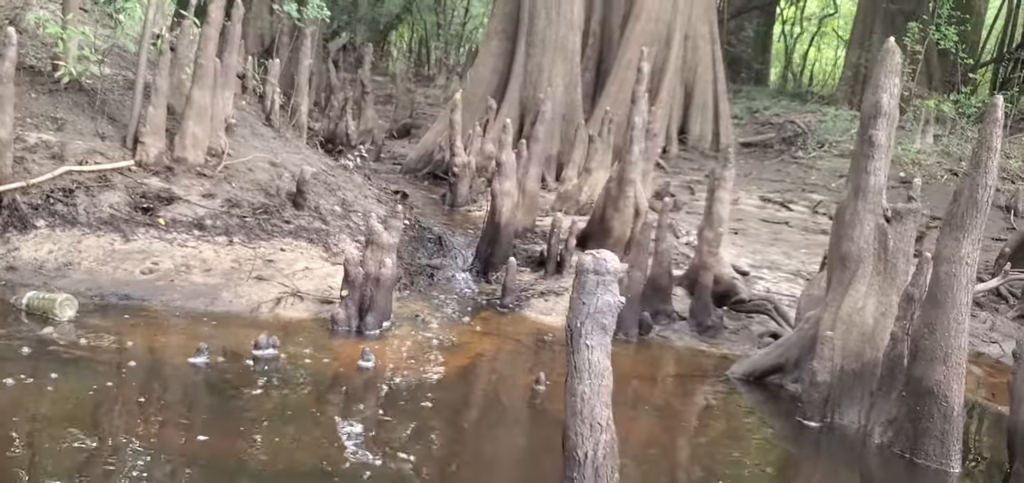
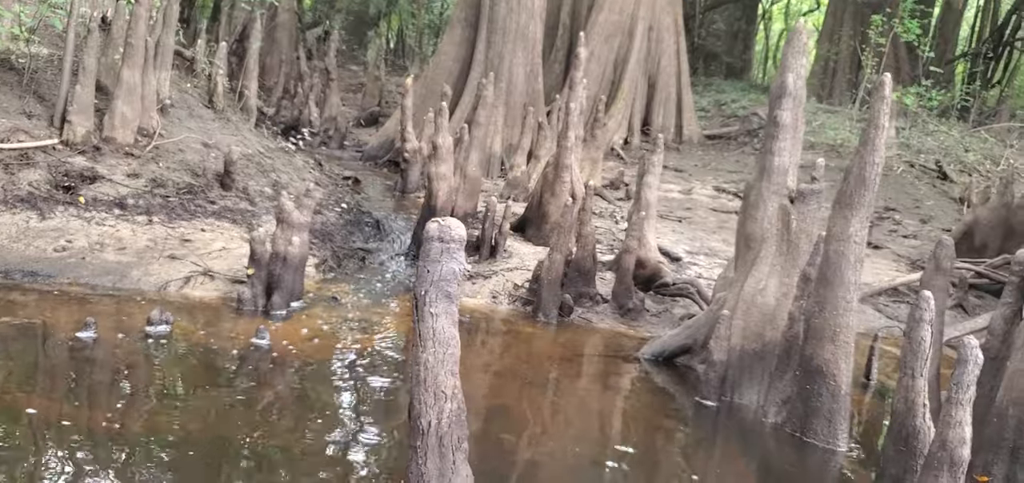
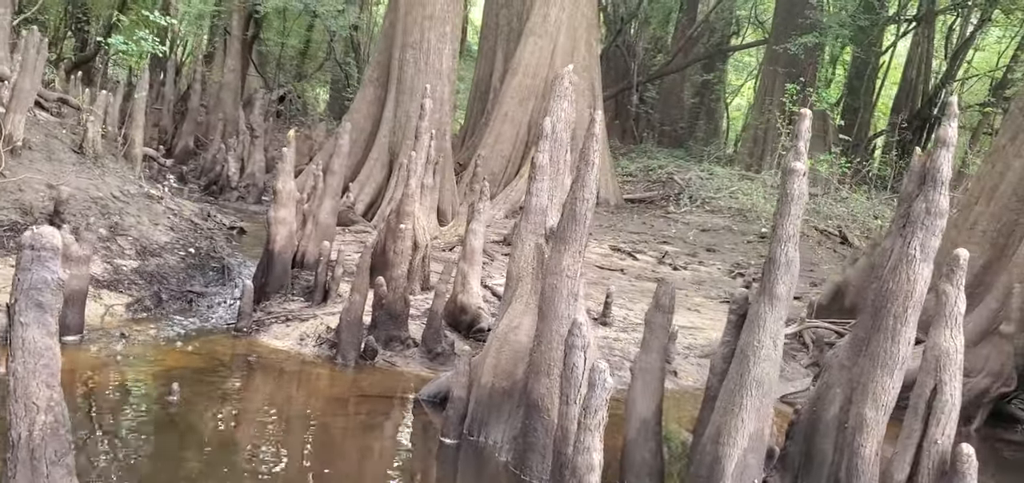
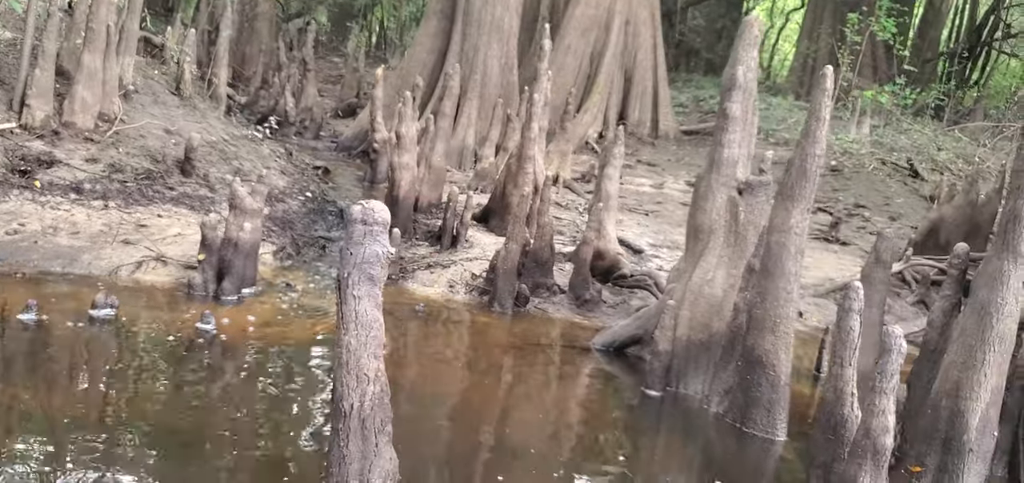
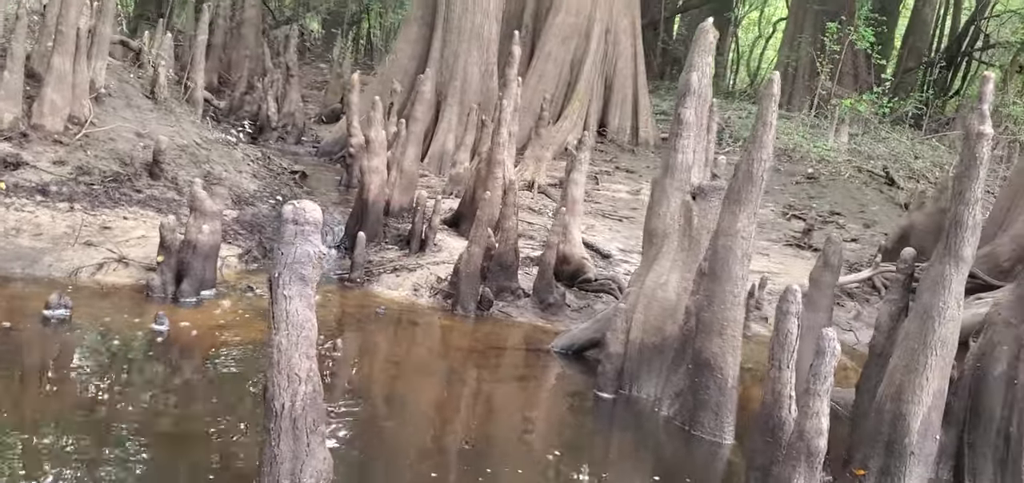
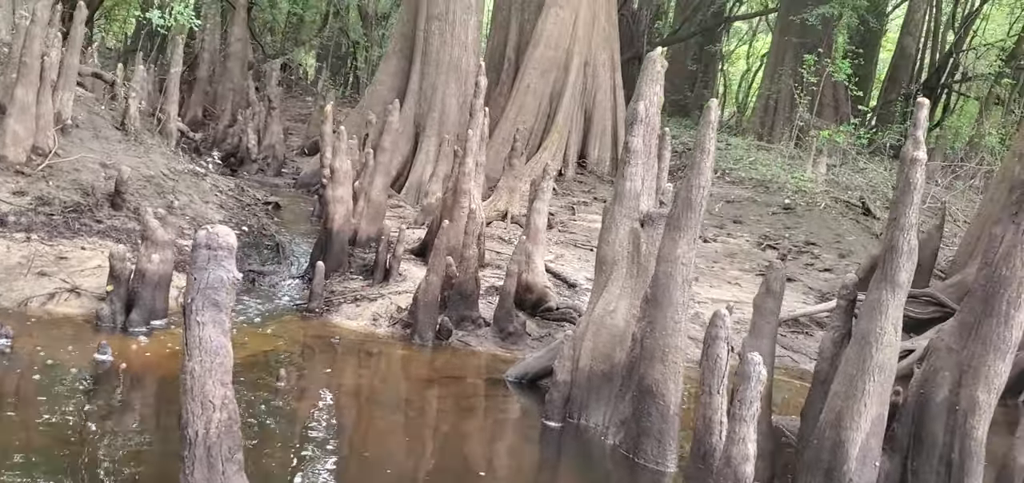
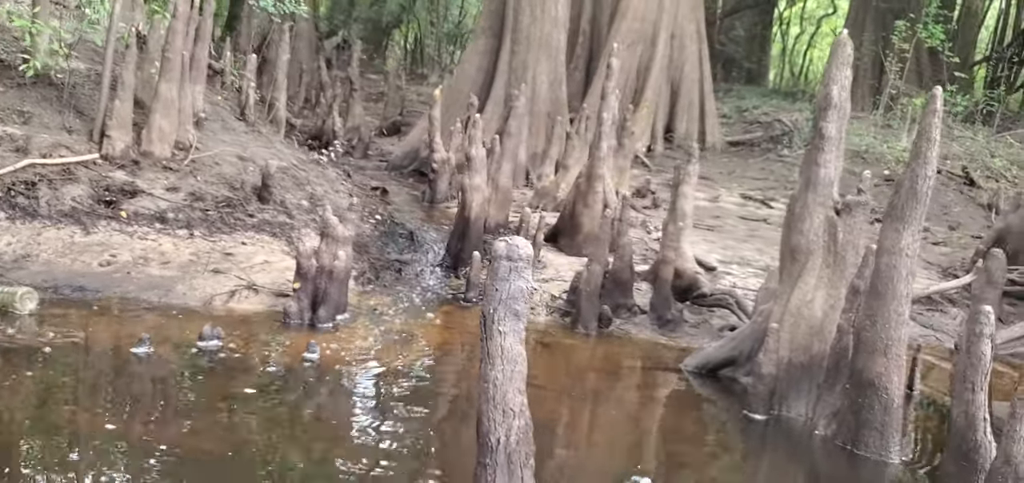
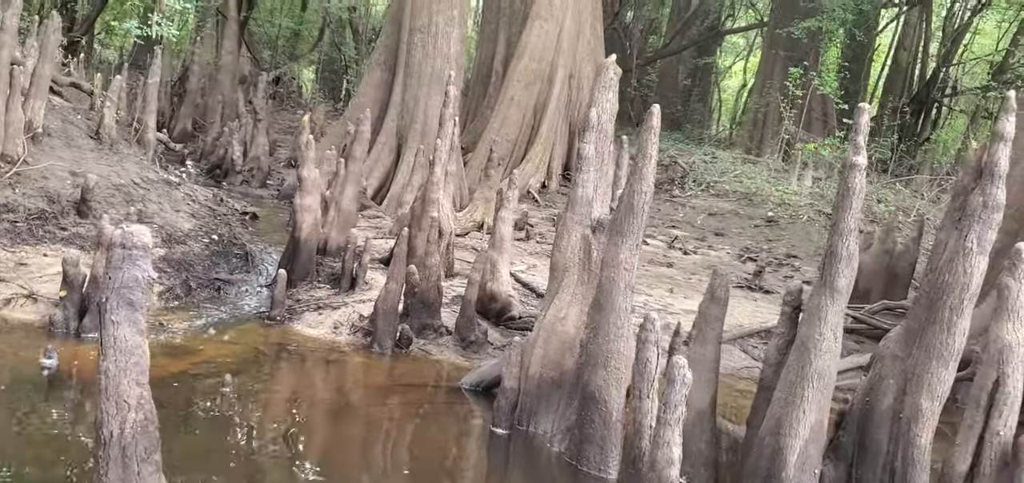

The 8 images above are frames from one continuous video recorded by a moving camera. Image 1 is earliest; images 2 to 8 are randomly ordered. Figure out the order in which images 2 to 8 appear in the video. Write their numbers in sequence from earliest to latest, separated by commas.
7, 2, 4, 5, 6, 8, 3
